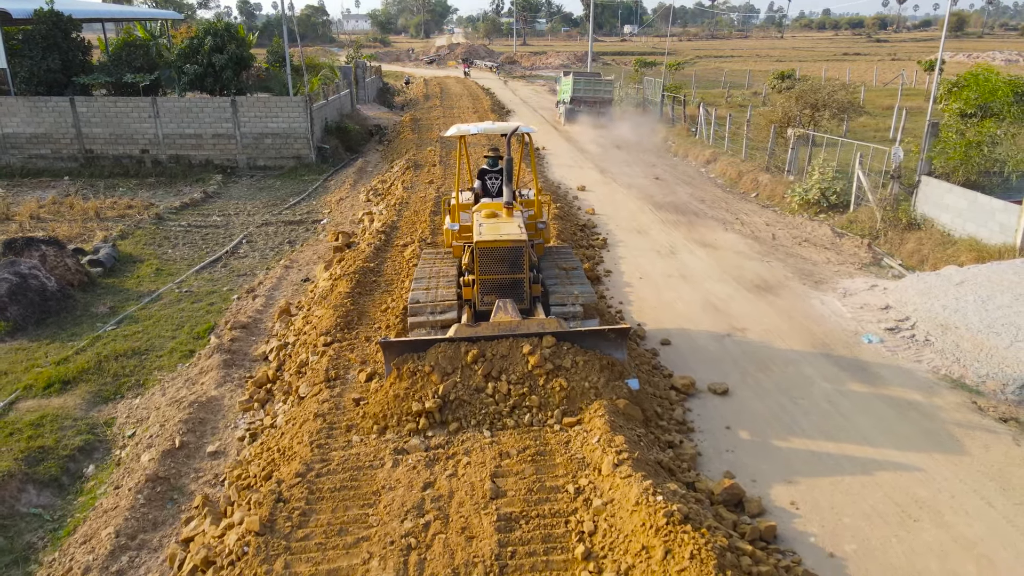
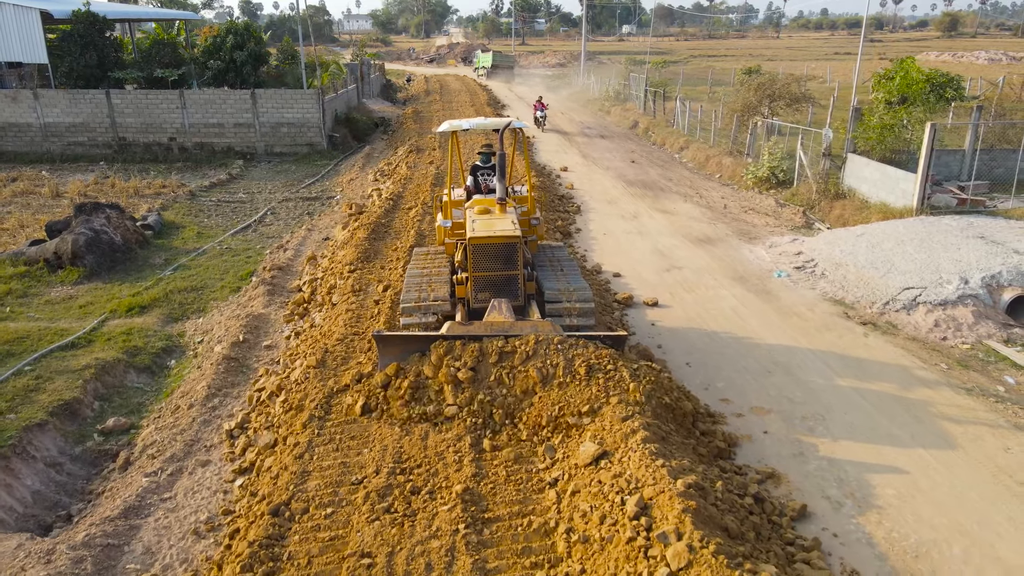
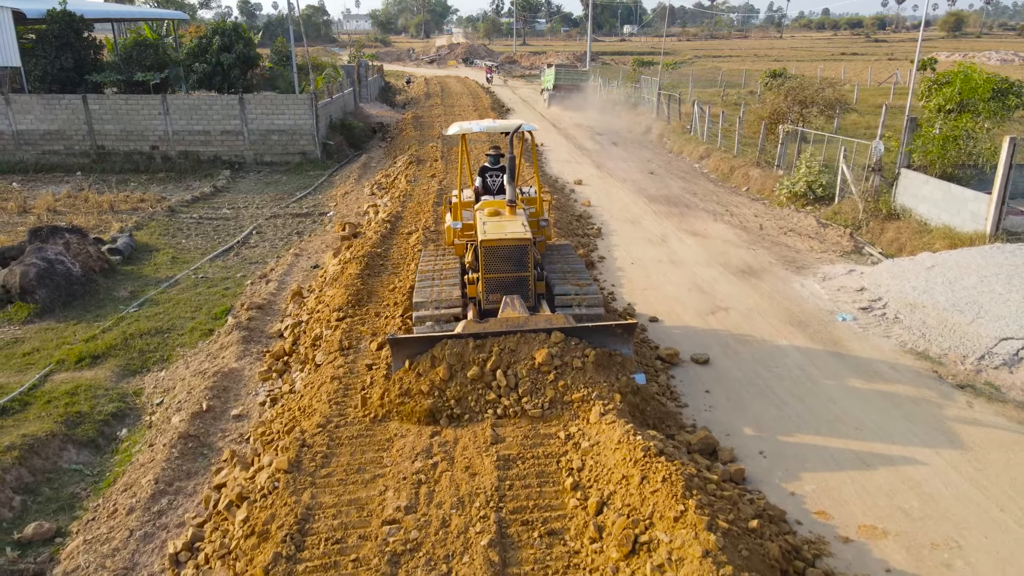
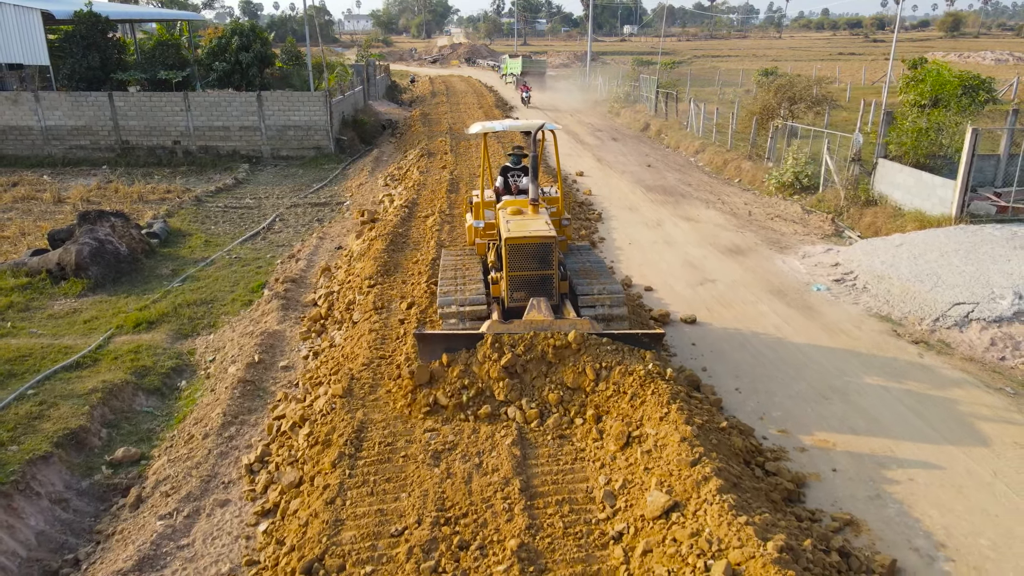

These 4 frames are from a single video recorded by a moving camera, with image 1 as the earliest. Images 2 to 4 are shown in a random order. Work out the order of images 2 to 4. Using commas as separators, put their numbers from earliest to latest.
3, 4, 2
